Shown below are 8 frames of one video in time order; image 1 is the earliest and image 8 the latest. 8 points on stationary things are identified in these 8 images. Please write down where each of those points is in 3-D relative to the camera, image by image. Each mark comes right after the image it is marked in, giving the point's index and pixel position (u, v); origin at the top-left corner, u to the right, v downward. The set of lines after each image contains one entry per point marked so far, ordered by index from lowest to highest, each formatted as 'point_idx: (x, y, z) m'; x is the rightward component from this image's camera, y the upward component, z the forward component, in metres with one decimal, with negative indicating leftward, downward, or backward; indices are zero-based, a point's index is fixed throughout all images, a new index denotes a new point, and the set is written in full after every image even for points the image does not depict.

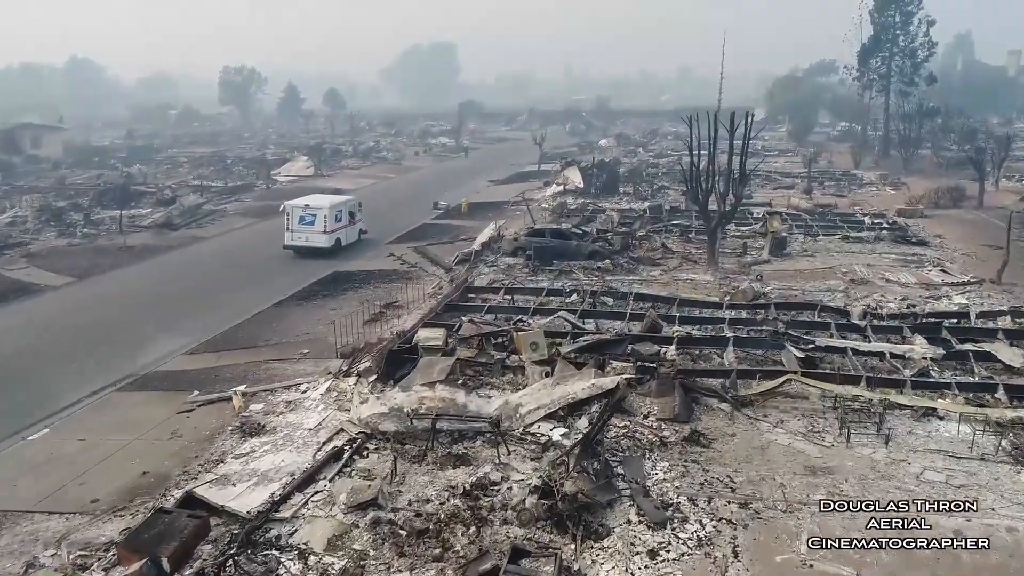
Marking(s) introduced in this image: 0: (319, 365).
0: (-2.4, -1.0, +10.1) m
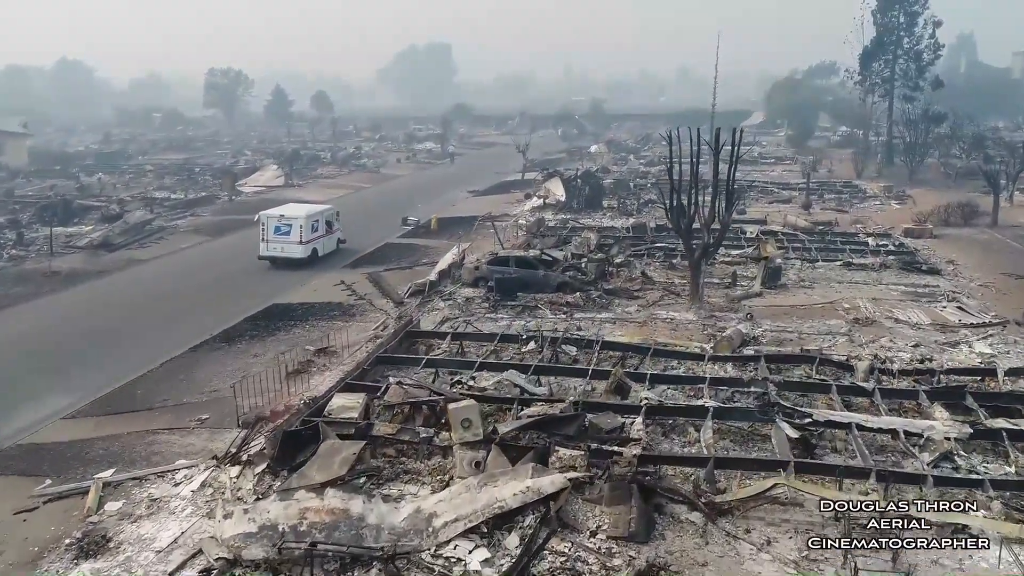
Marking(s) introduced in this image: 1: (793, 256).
0: (-3.1, -1.6, +8.3) m
1: (+5.5, +0.6, +15.6) m
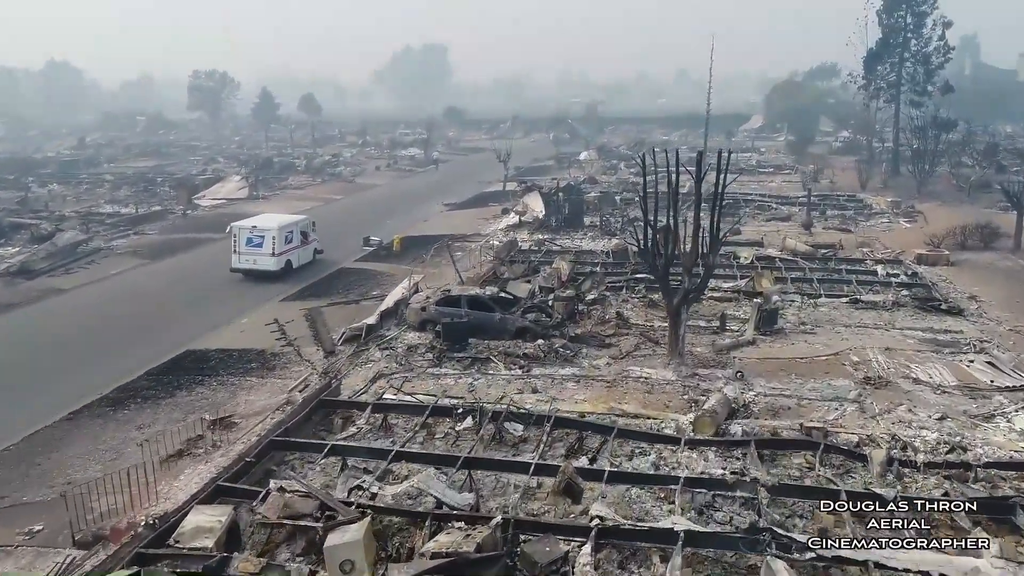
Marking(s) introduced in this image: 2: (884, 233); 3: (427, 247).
0: (-3.8, -2.2, +6.4) m
1: (+4.8, 0.0, +13.7) m
2: (+8.9, +1.3, +19.3) m
3: (-2.0, +1.0, +19.1) m
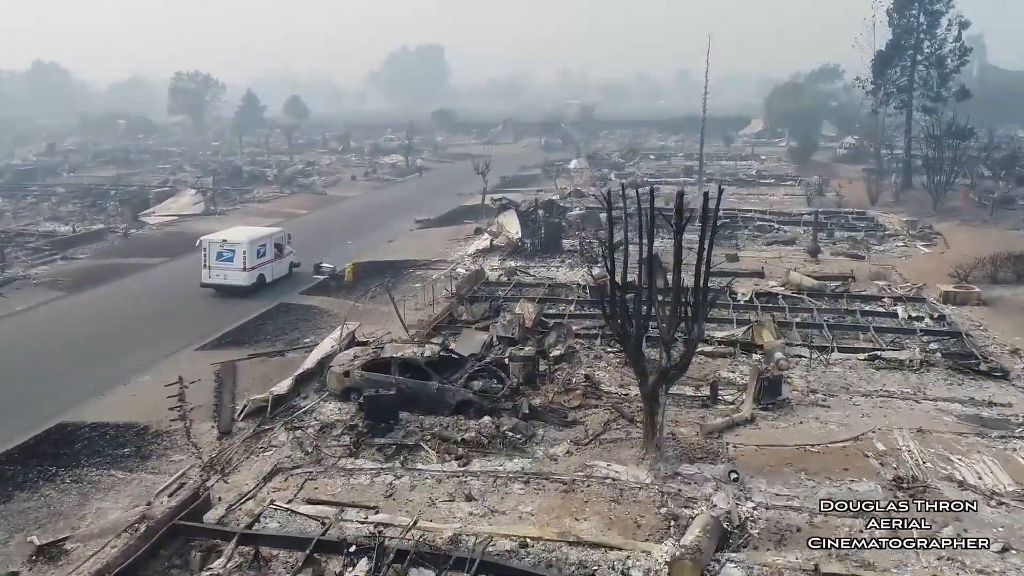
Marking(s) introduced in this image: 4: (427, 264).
0: (-4.5, -2.9, +4.2) m
1: (+4.1, -0.8, +11.5) m
2: (+8.2, +0.6, +17.0) m
3: (-2.7, +0.2, +16.8) m
4: (-1.9, +0.5, +17.8) m
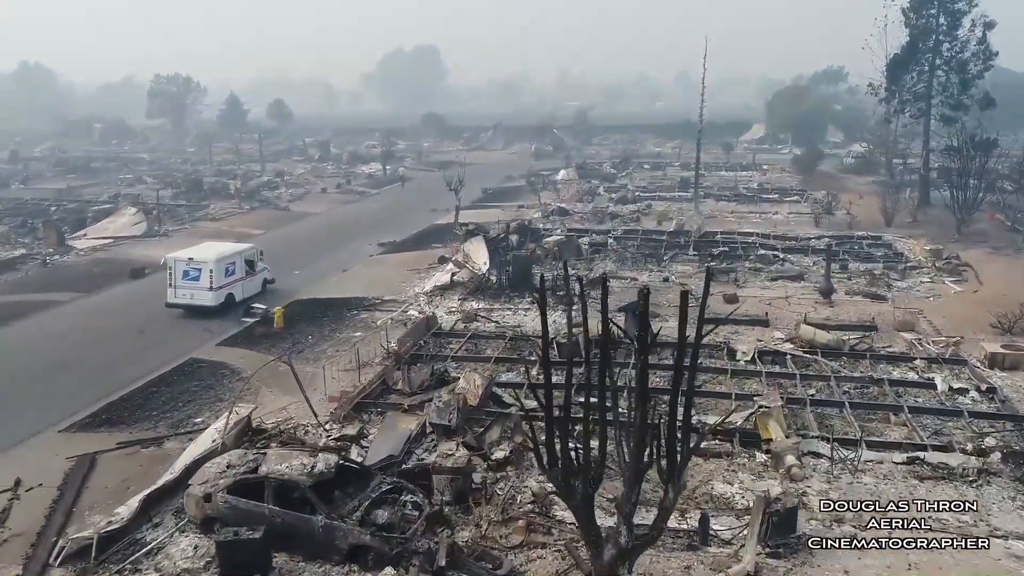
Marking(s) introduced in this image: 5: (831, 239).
0: (-5.2, -3.8, +1.6) m
1: (+3.3, -1.6, +8.9) m
2: (+7.5, -0.3, +14.5) m
3: (-3.4, -0.6, +14.3) m
4: (-2.6, -0.3, +15.3) m
5: (+7.7, +1.2, +19.8) m
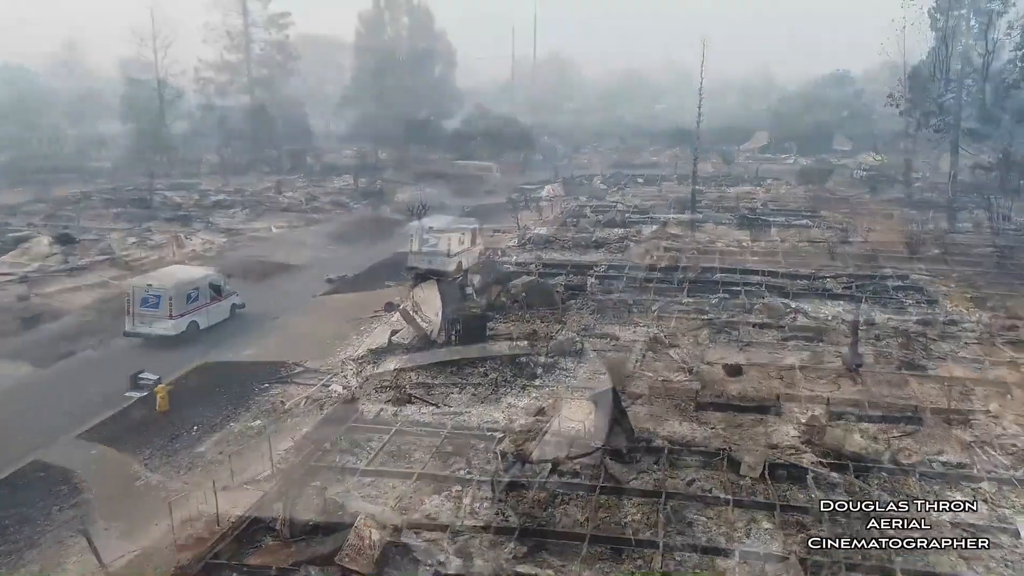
0: (-6.0, -4.8, -1.3) m
1: (+2.6, -2.6, +6.0) m
2: (+6.7, -1.3, +11.5) m
3: (-4.2, -1.6, +11.4) m
4: (-3.4, -1.3, +12.3) m
5: (+7.0, +0.2, +16.8) m
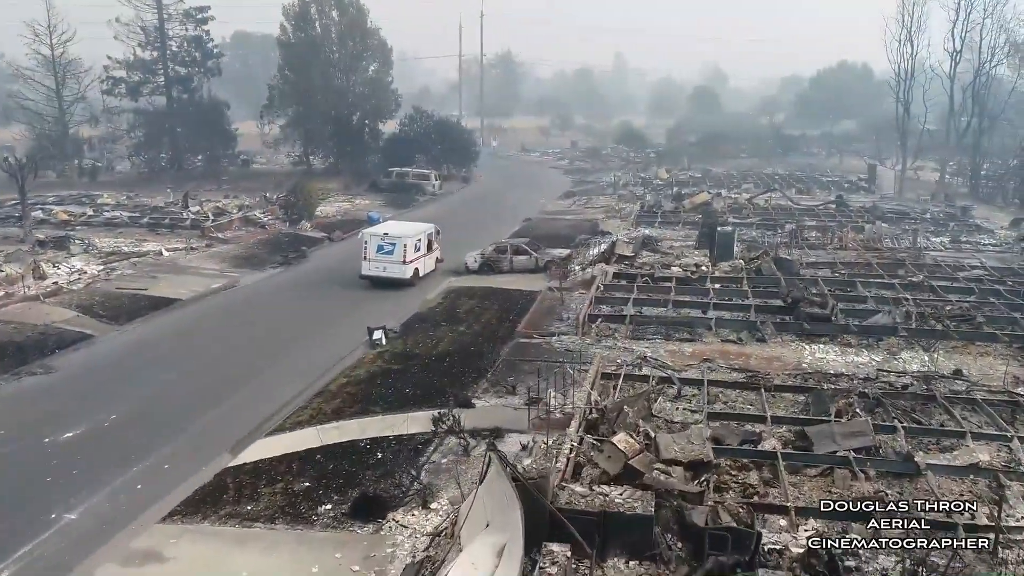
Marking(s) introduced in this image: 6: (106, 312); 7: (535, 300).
0: (-6.5, -5.7, -4.7) m
1: (+1.7, -3.4, +3.0) m
2: (+5.5, -2.0, +8.7) m
3: (-5.3, -2.5, +8.1) m
4: (-4.5, -2.2, +9.1) m
5: (+5.5, -0.5, +14.0) m
6: (-8.8, -0.5, +17.4) m
7: (+0.6, +0.3, +17.5) m
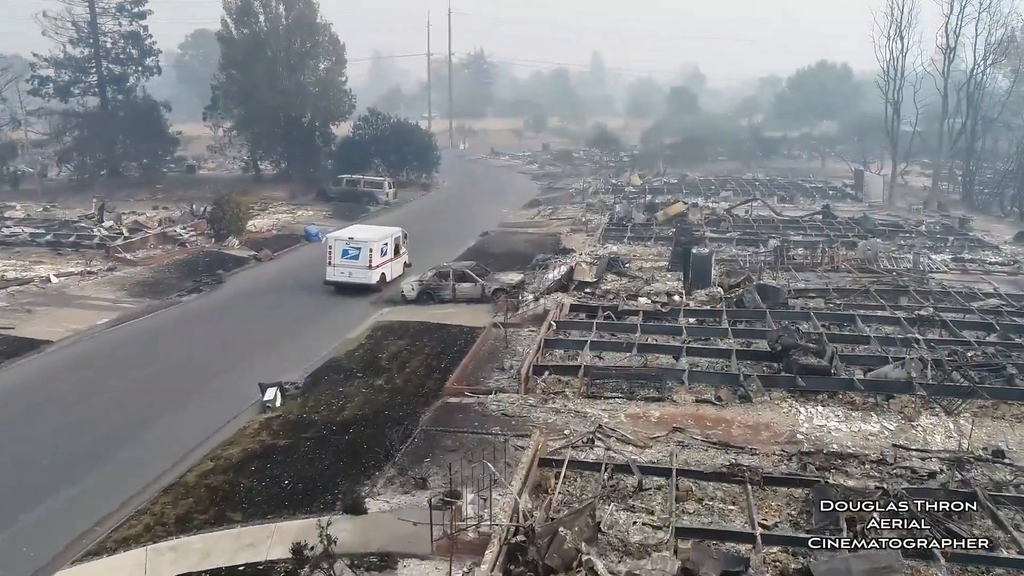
0: (-7.1, -6.4, -7.8) m
1: (+0.9, -4.1, +0.1) m
2: (+4.6, -2.7, +5.9) m
3: (-6.3, -3.2, +5.0) m
4: (-5.5, -2.9, +6.0) m
5: (+4.4, -1.2, +11.2) m
6: (-9.9, -1.3, +14.2) m
7: (-0.6, -0.4, +14.6) m
